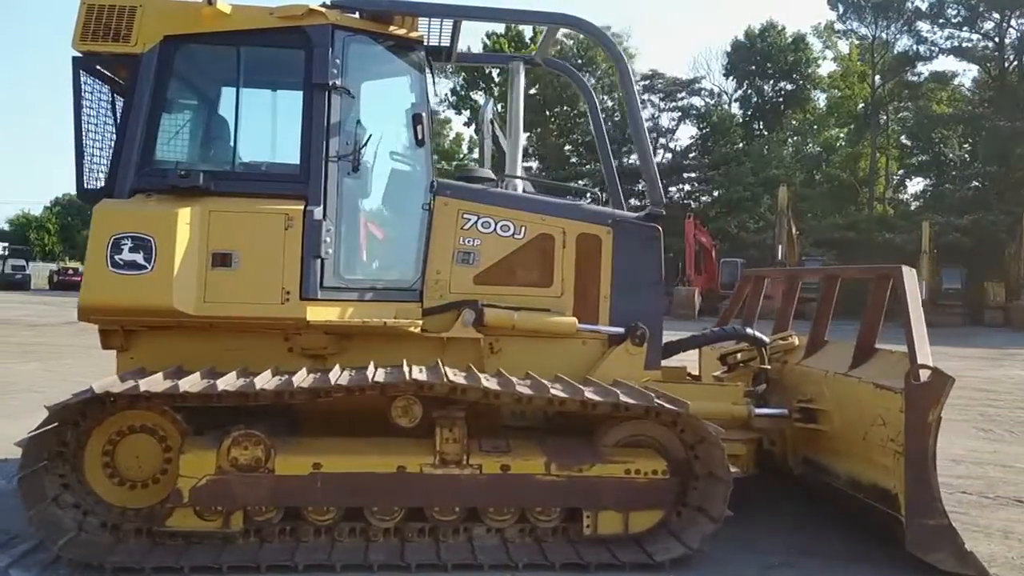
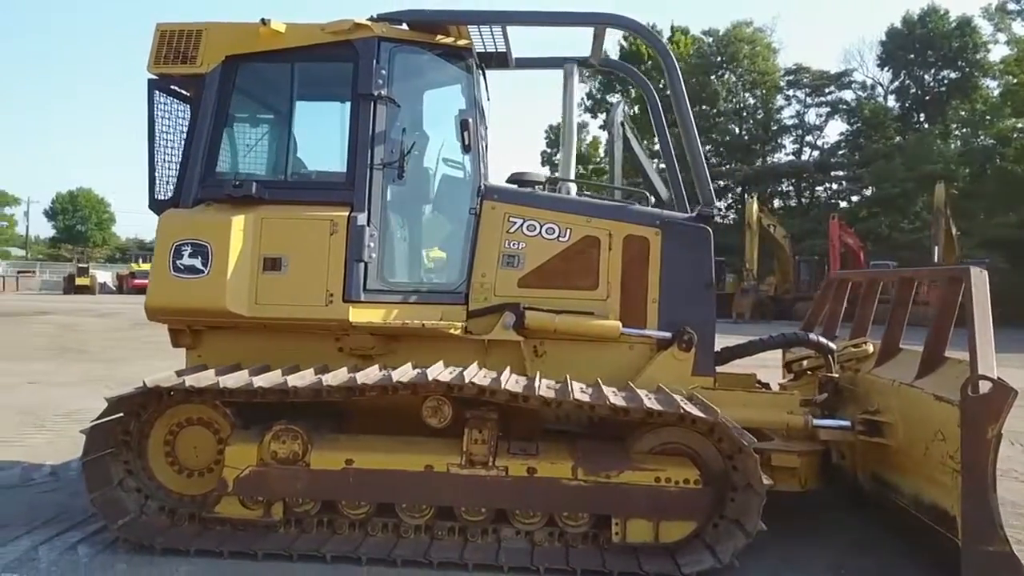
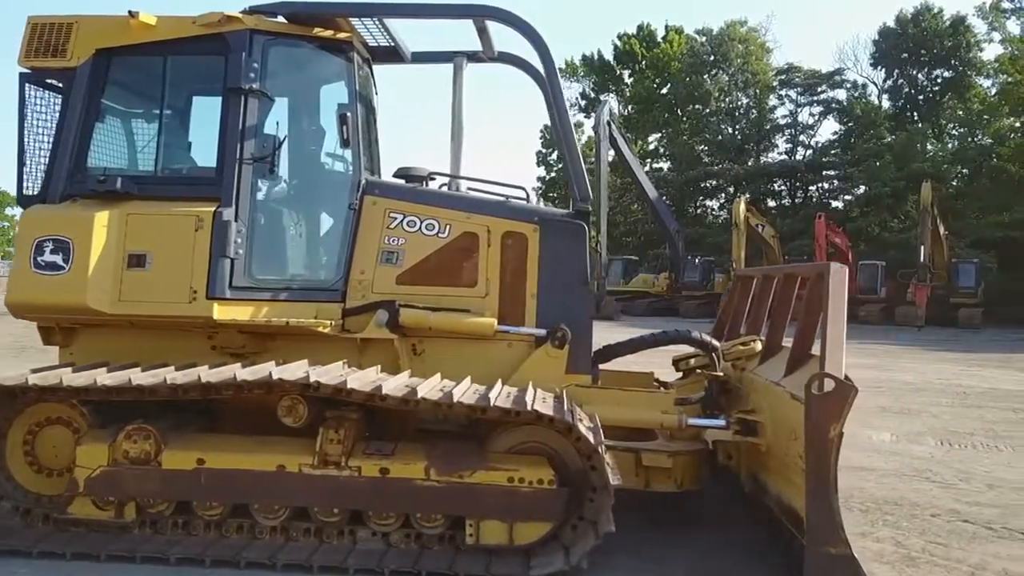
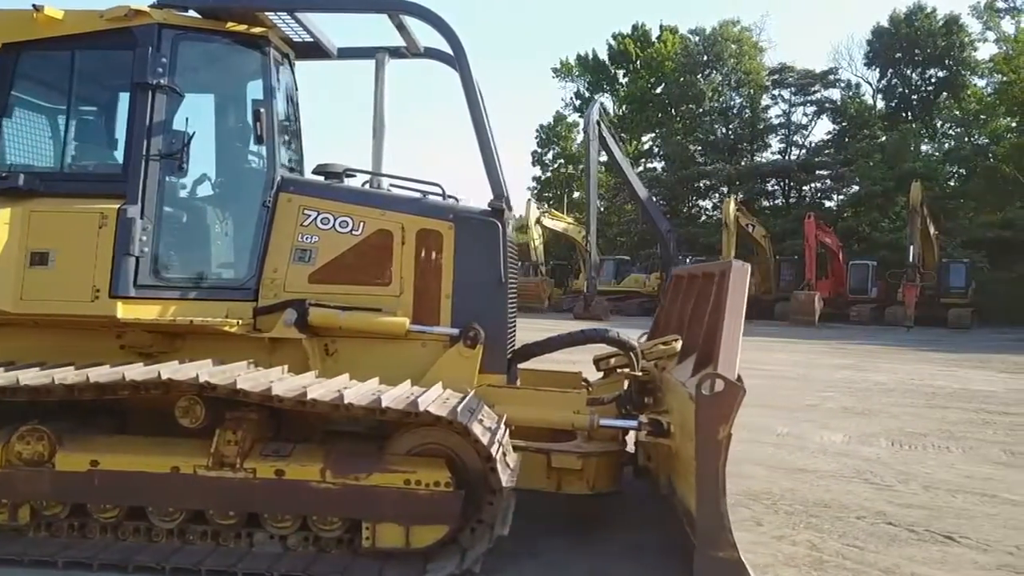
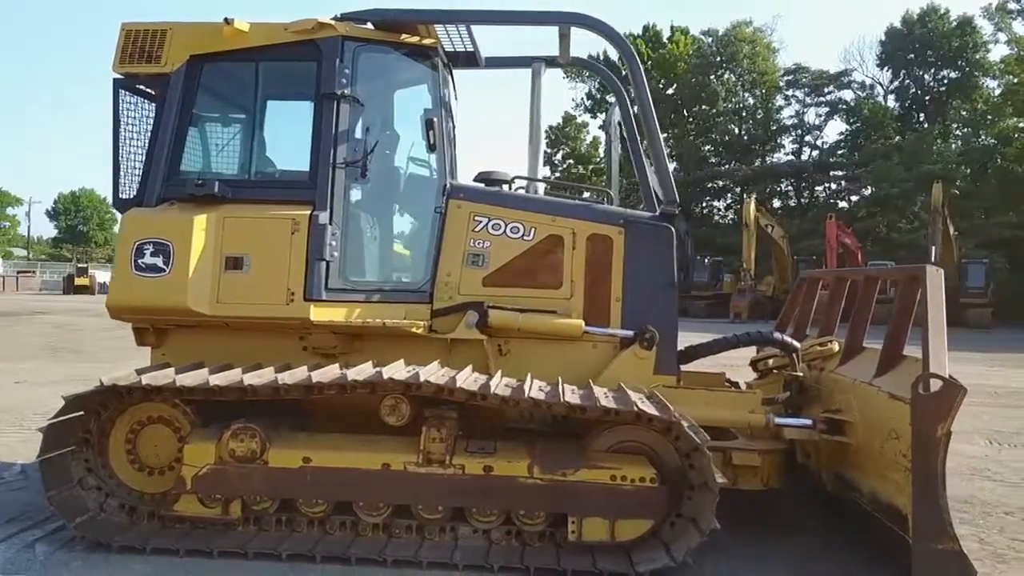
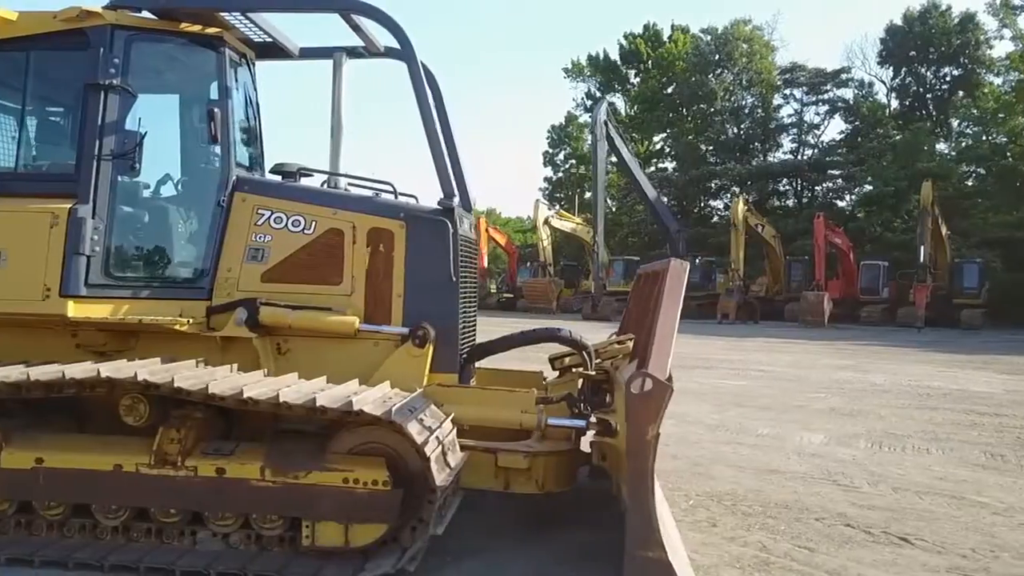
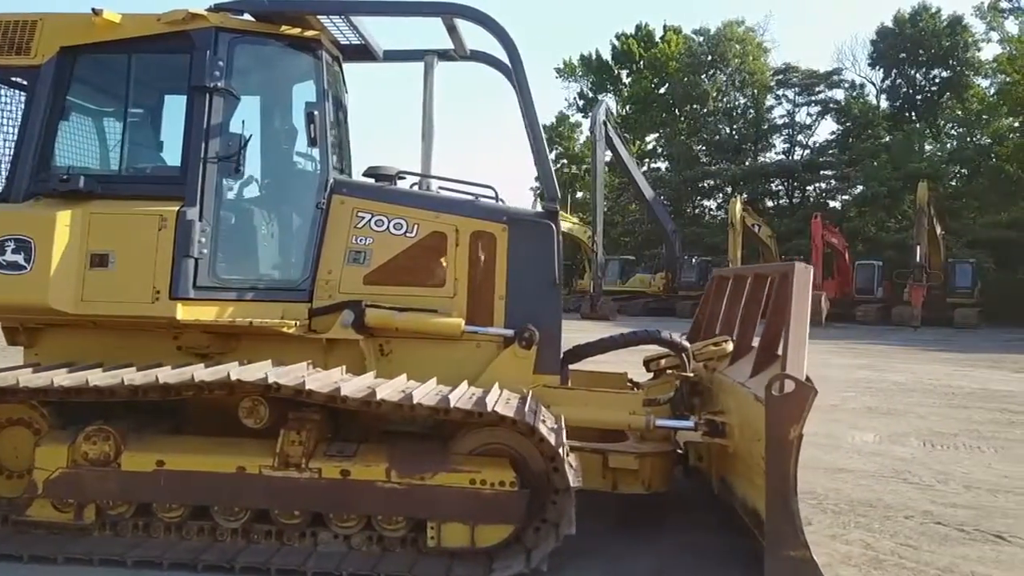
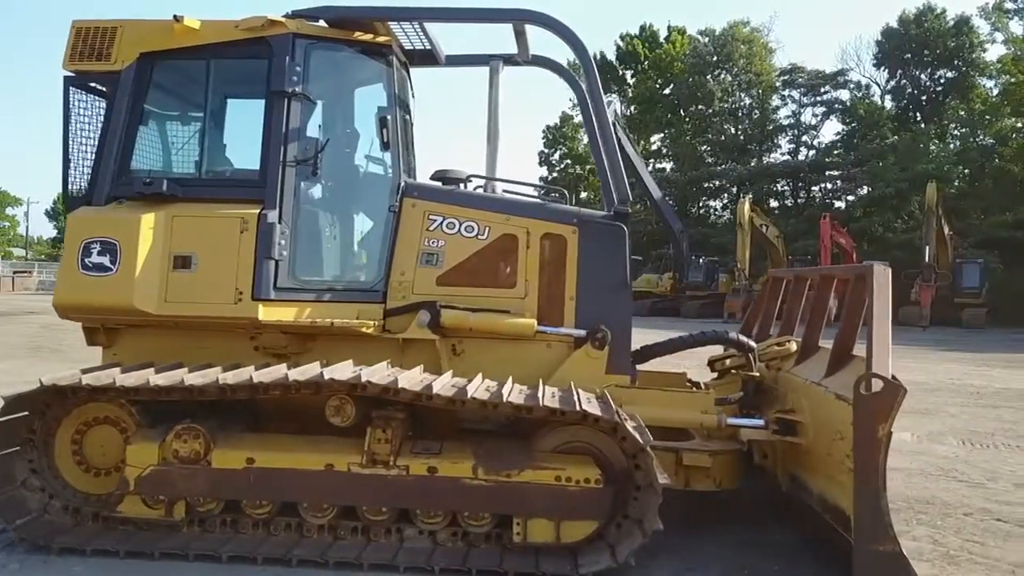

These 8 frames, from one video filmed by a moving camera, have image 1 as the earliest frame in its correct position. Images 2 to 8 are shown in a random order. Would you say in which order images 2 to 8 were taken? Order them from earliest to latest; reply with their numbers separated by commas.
2, 5, 8, 3, 7, 4, 6
